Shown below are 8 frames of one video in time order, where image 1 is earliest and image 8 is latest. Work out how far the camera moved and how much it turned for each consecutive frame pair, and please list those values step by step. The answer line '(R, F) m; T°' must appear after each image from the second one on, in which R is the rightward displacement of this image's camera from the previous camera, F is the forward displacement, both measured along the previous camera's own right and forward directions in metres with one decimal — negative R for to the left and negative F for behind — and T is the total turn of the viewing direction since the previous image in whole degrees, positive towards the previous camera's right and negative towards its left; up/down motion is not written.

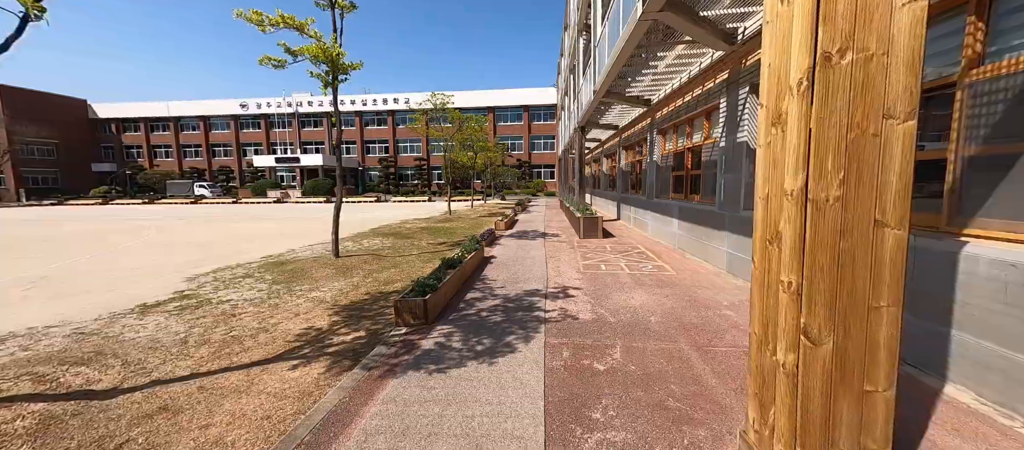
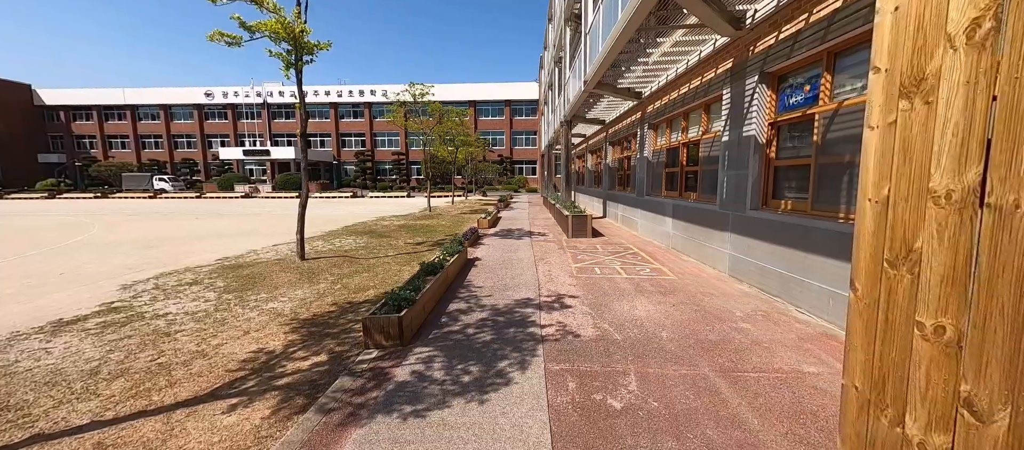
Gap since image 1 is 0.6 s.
(-0.1, +0.6) m; +3°
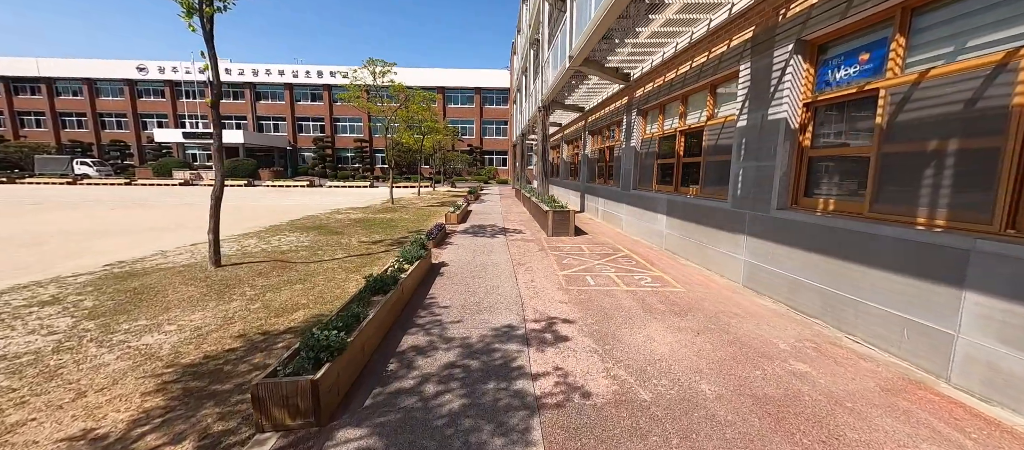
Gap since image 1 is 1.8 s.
(-0.1, +1.2) m; +5°
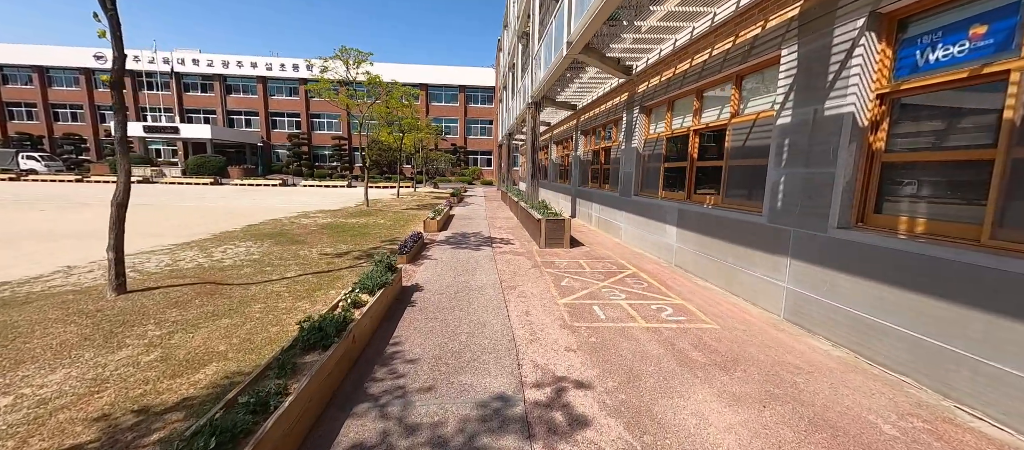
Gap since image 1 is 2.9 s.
(-0.1, +1.1) m; +3°
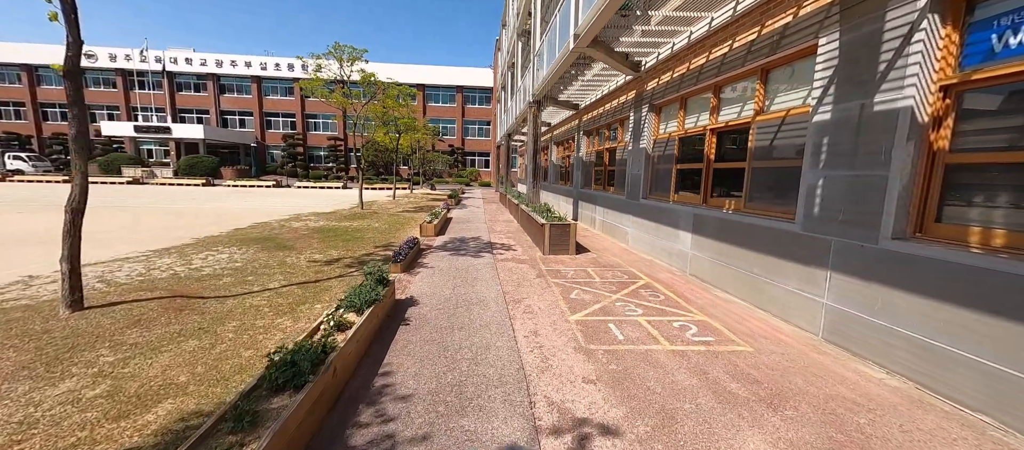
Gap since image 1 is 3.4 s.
(-0.1, +0.5) m; 0°
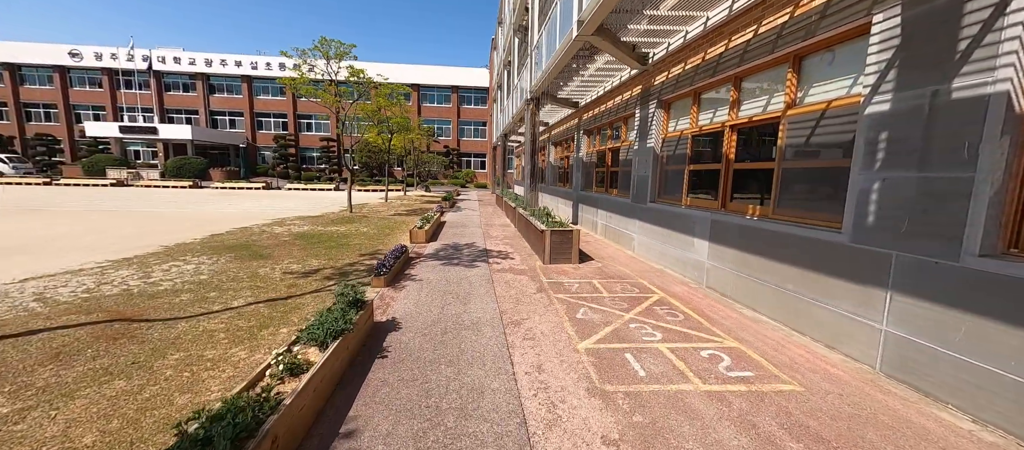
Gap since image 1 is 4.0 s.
(0.0, +0.6) m; +1°
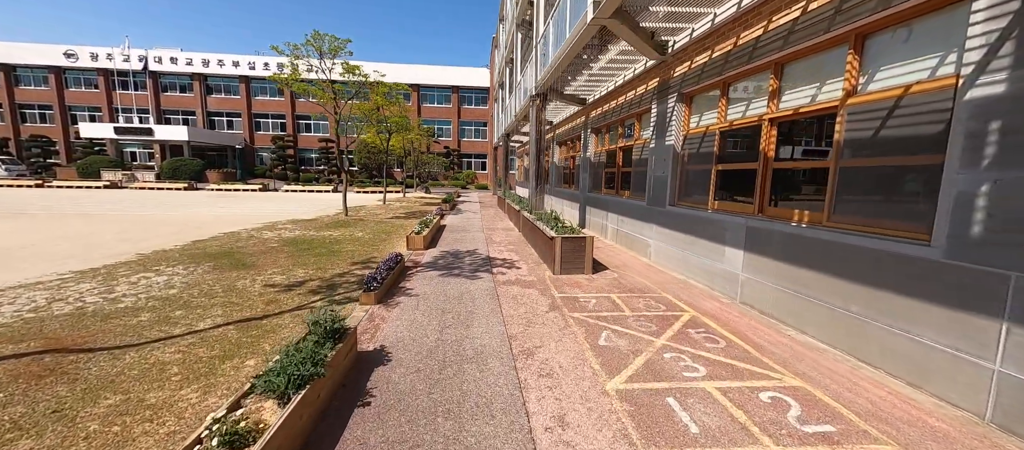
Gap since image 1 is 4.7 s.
(-0.1, +0.6) m; 0°
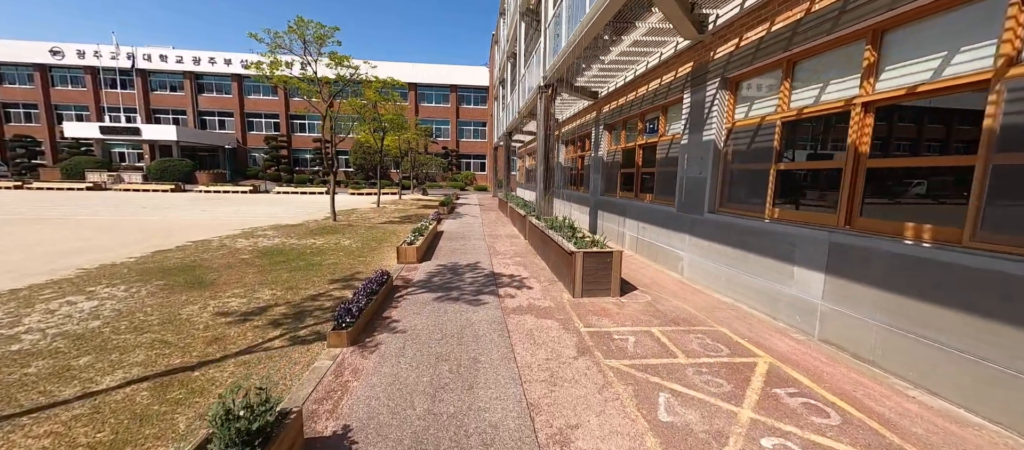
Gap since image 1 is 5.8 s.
(-0.2, +1.1) m; 0°
